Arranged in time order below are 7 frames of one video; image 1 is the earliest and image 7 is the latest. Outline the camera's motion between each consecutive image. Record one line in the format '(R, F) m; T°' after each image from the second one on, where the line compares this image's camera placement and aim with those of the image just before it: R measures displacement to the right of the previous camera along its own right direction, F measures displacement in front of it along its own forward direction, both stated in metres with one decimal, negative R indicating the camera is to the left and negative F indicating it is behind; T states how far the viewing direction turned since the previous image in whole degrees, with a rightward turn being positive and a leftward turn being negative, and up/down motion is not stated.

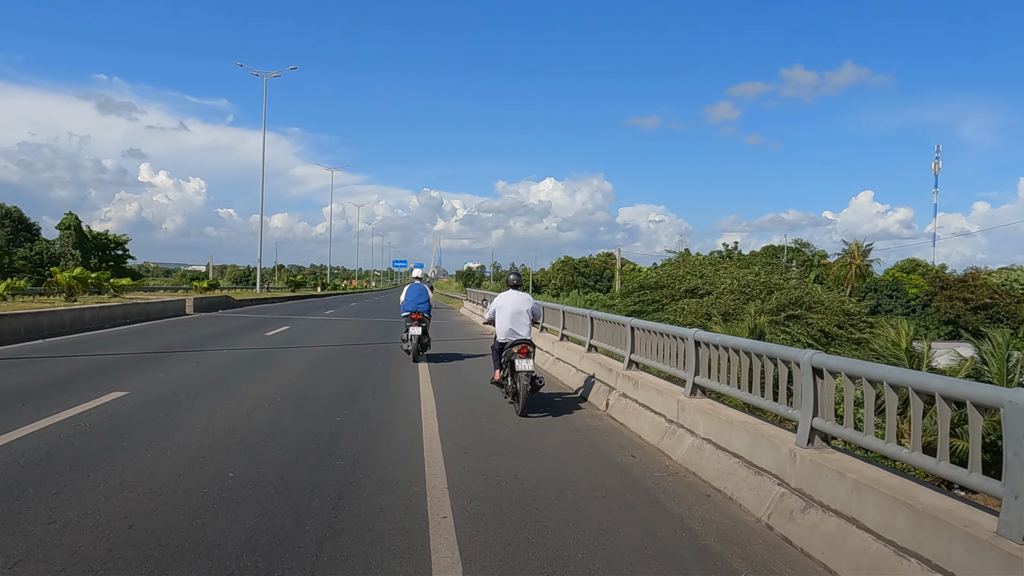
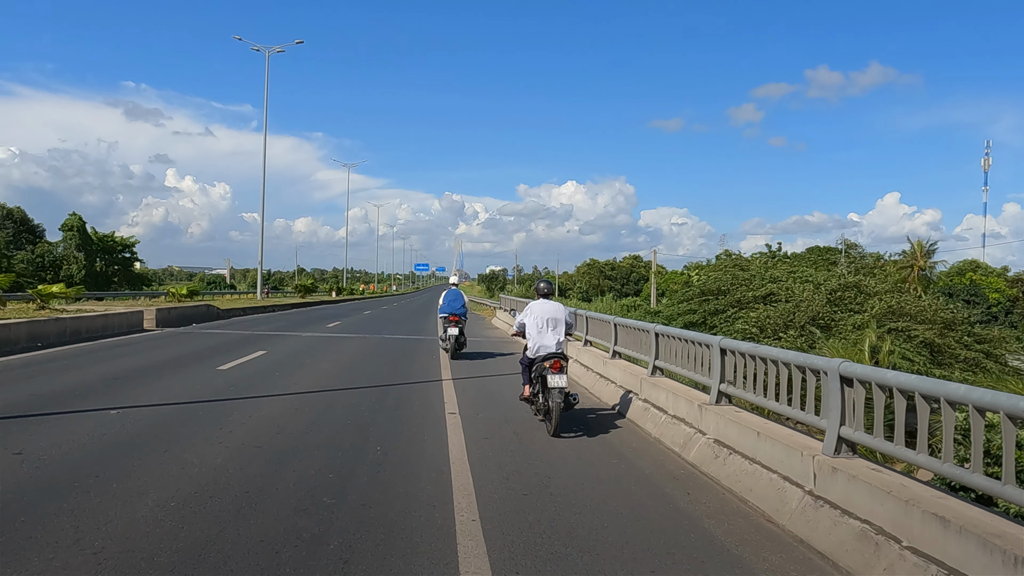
(-0.4, +2.9) m; -2°
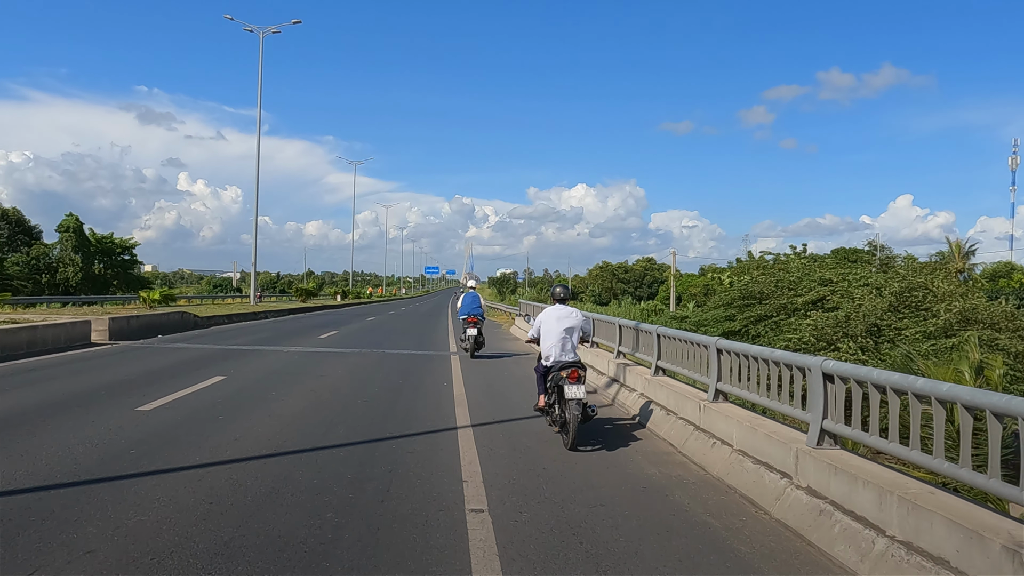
(-0.2, +1.8) m; -1°
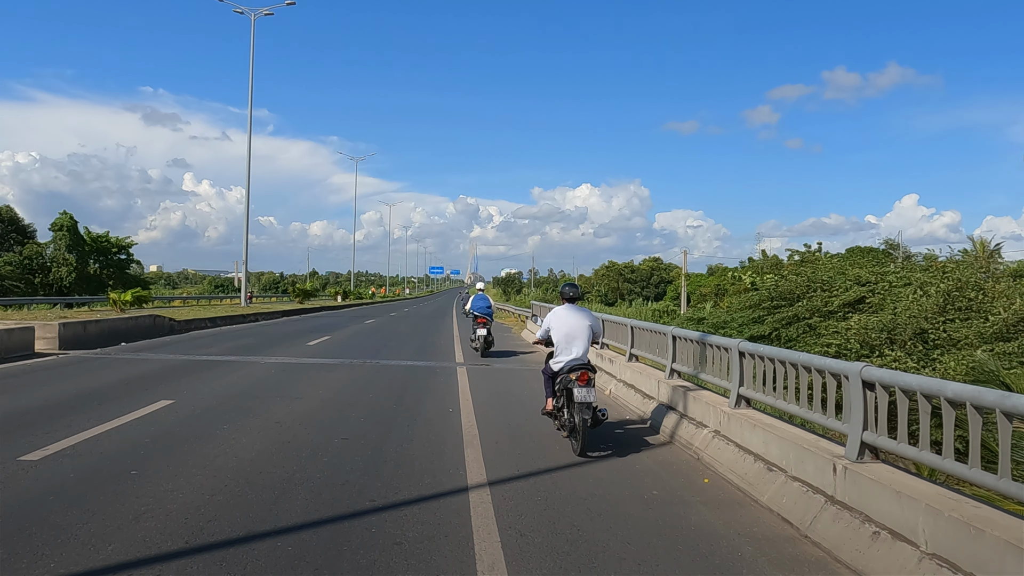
(-0.1, +1.2) m; 0°
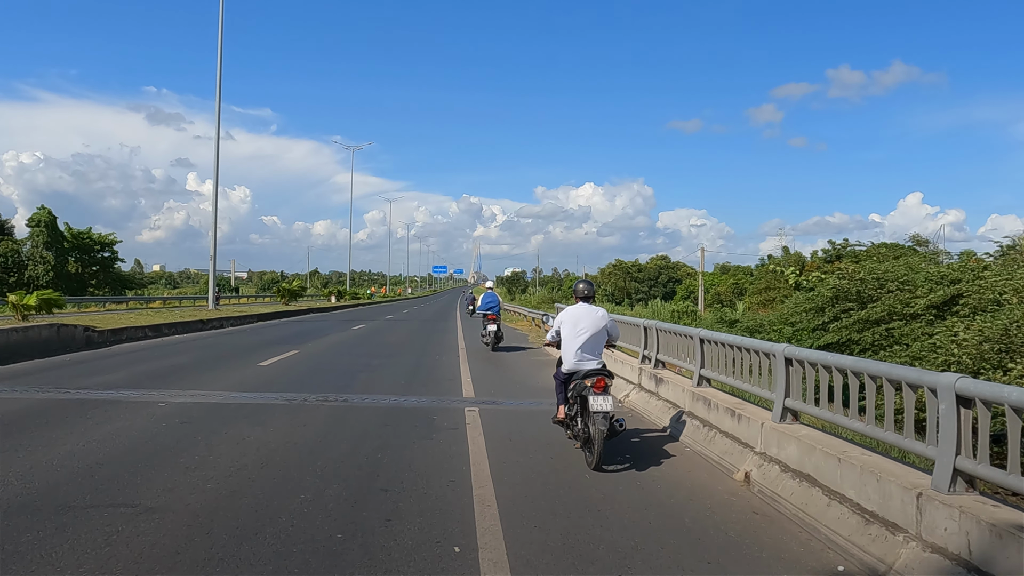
(-0.2, +2.4) m; 0°
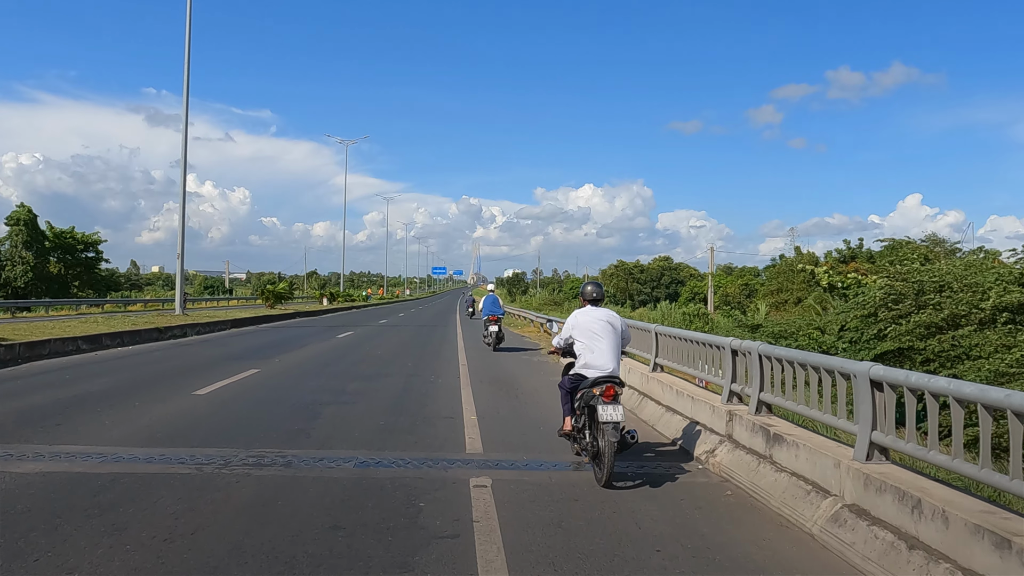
(-0.1, +1.6) m; 0°
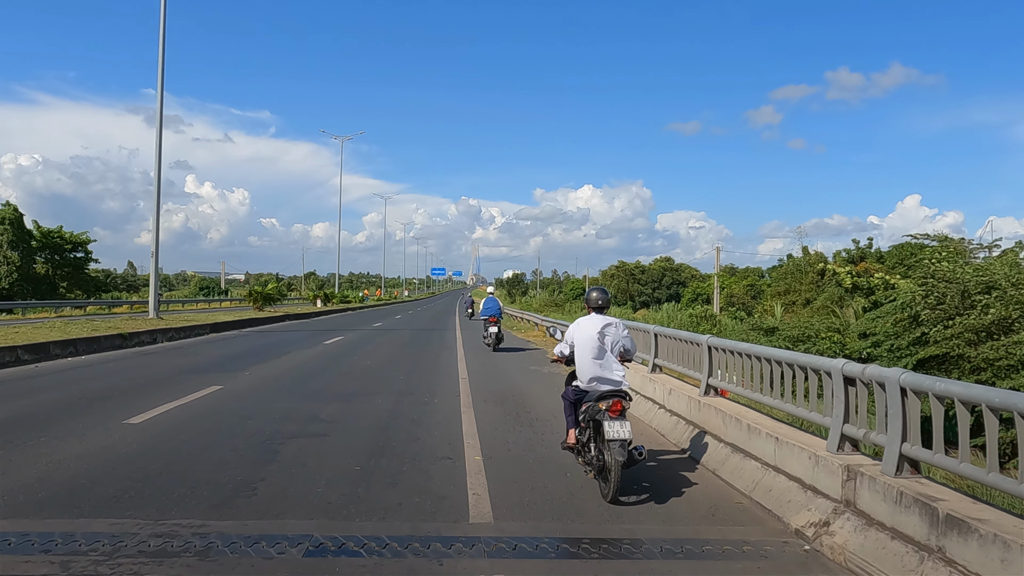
(-0.1, +1.0) m; 0°
